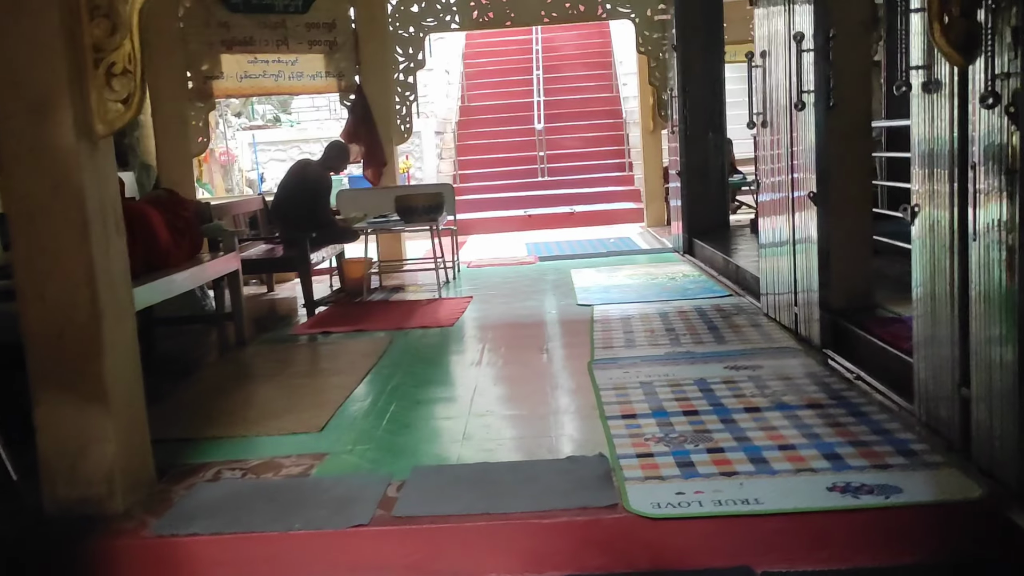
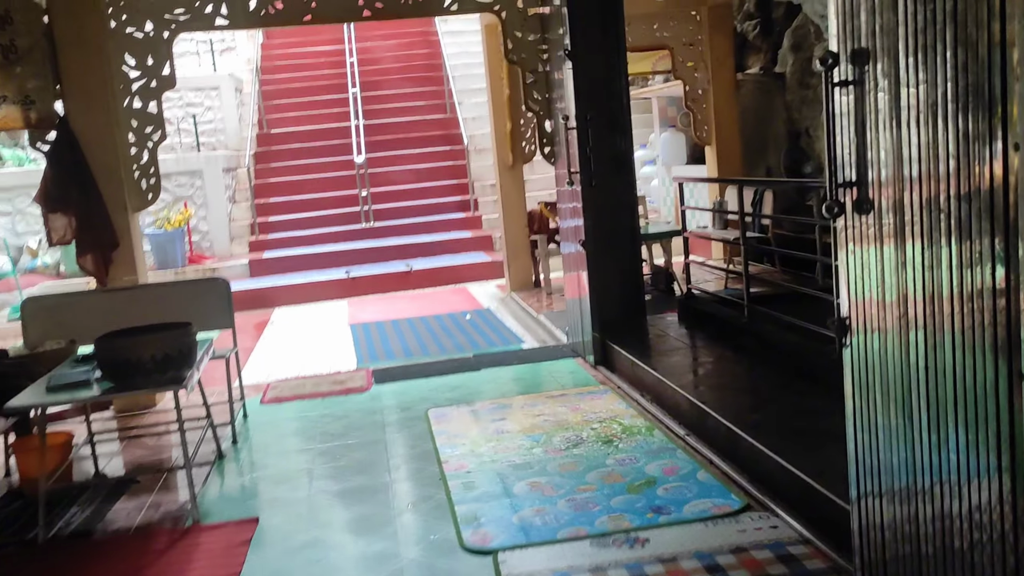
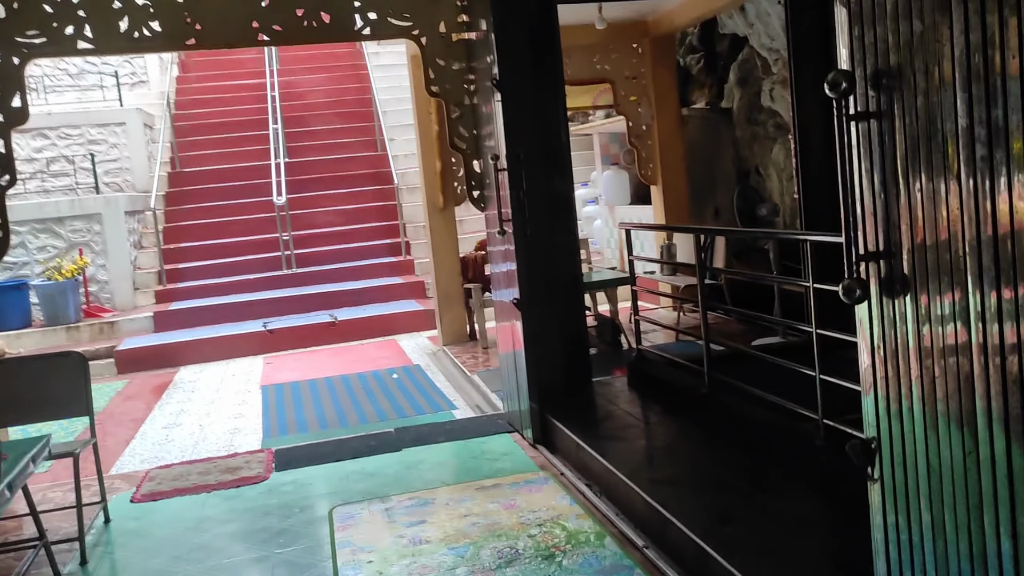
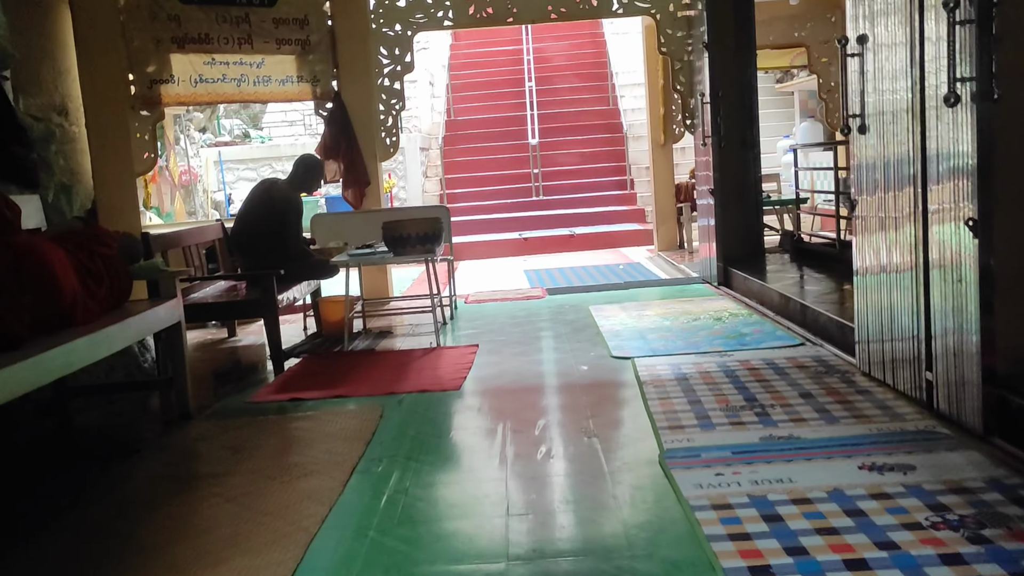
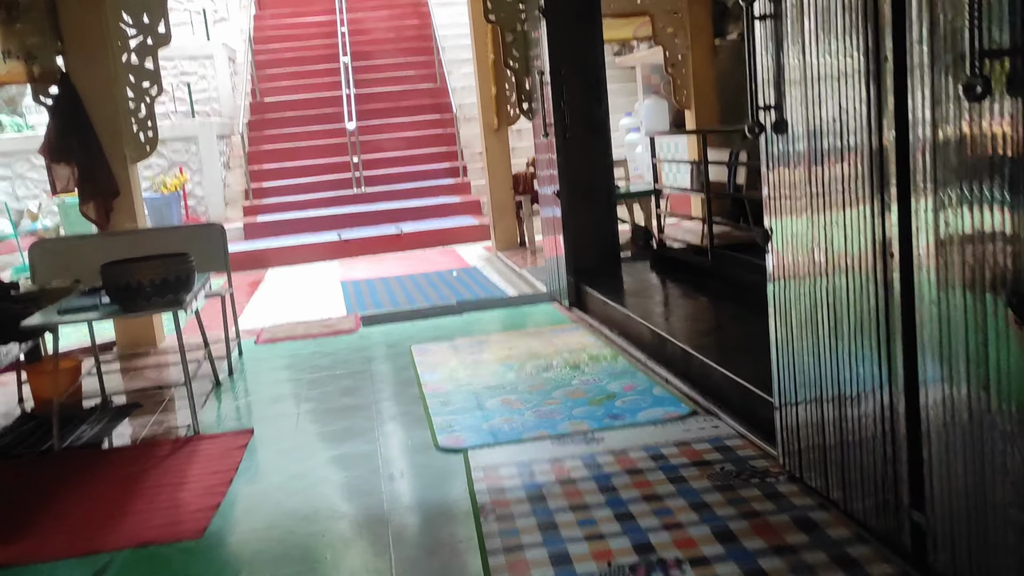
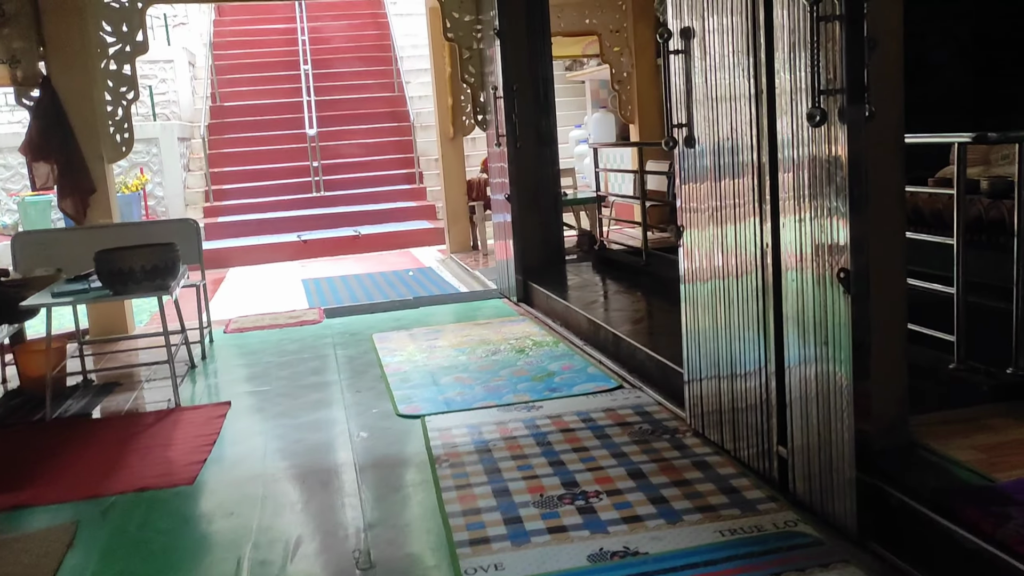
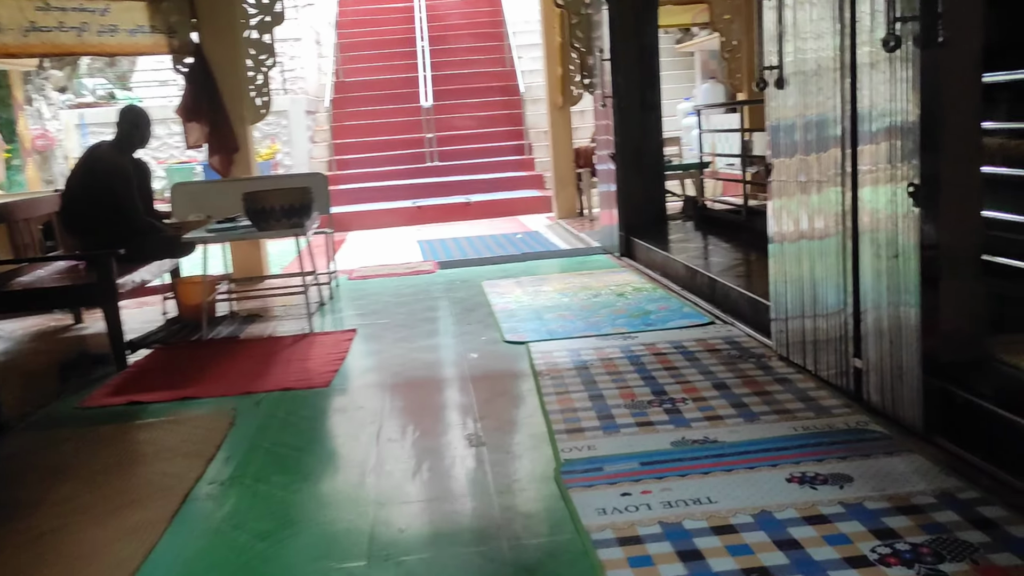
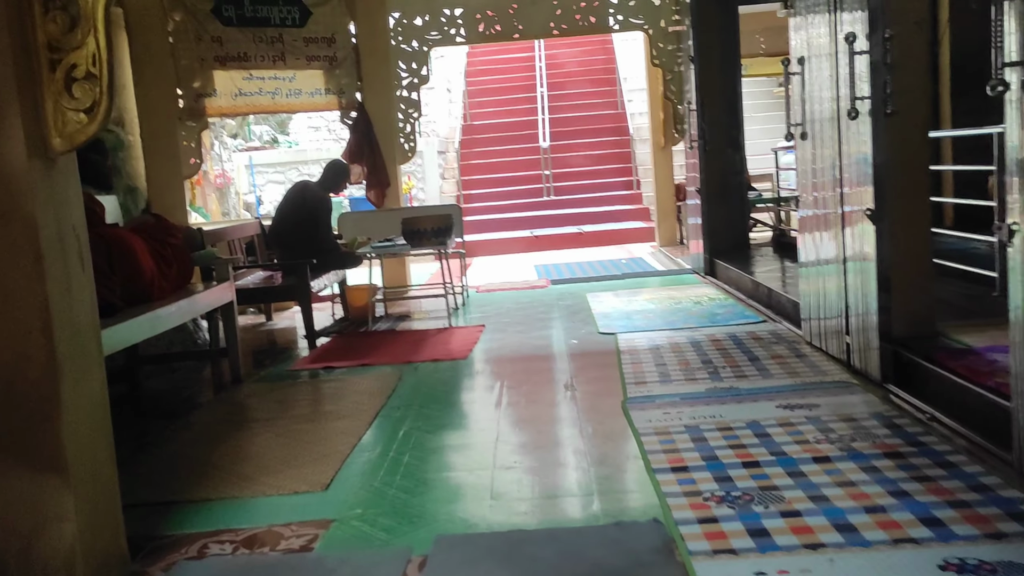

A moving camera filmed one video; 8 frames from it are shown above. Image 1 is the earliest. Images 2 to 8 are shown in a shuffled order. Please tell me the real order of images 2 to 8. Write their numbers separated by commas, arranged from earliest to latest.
8, 4, 7, 6, 5, 2, 3
